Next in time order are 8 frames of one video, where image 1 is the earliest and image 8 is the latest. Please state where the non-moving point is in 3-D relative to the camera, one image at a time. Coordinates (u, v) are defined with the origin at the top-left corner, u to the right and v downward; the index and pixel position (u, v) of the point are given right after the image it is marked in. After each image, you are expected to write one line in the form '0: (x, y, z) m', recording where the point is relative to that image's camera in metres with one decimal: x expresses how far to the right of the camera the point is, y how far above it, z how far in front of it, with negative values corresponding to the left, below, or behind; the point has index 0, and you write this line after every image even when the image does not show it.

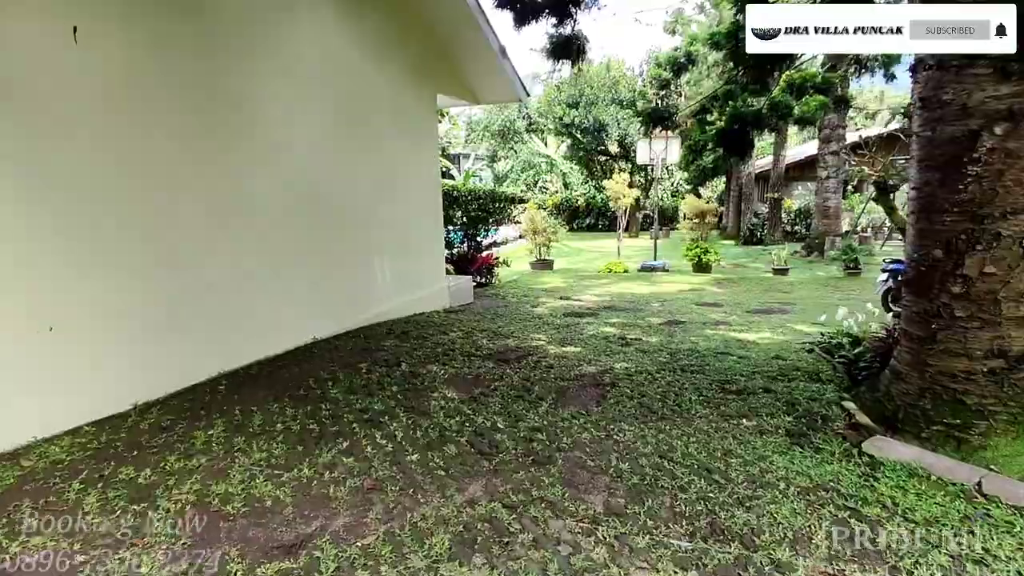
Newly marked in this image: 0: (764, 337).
0: (+2.1, -0.4, +4.7) m
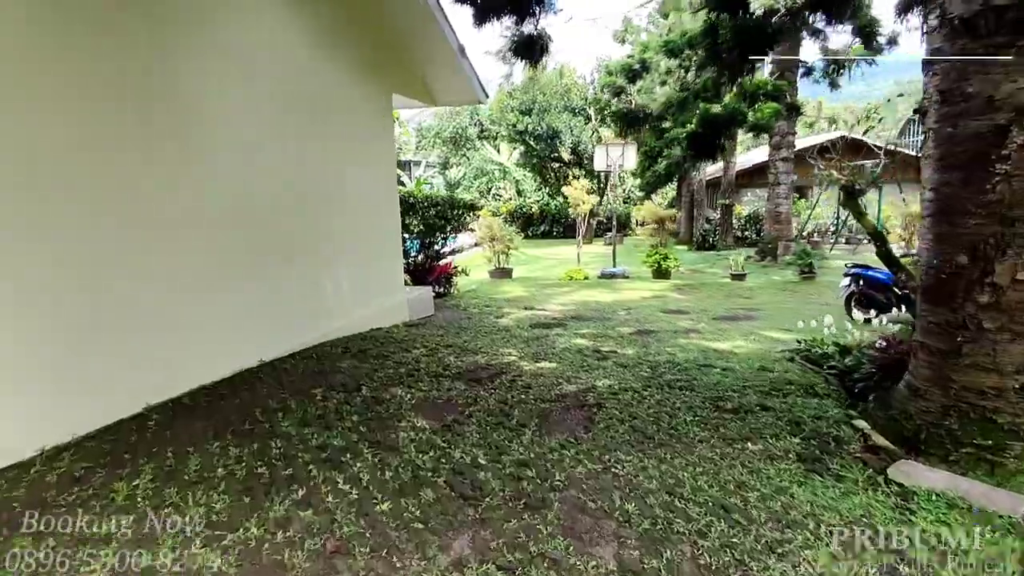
0: (+1.8, -0.5, +4.5) m
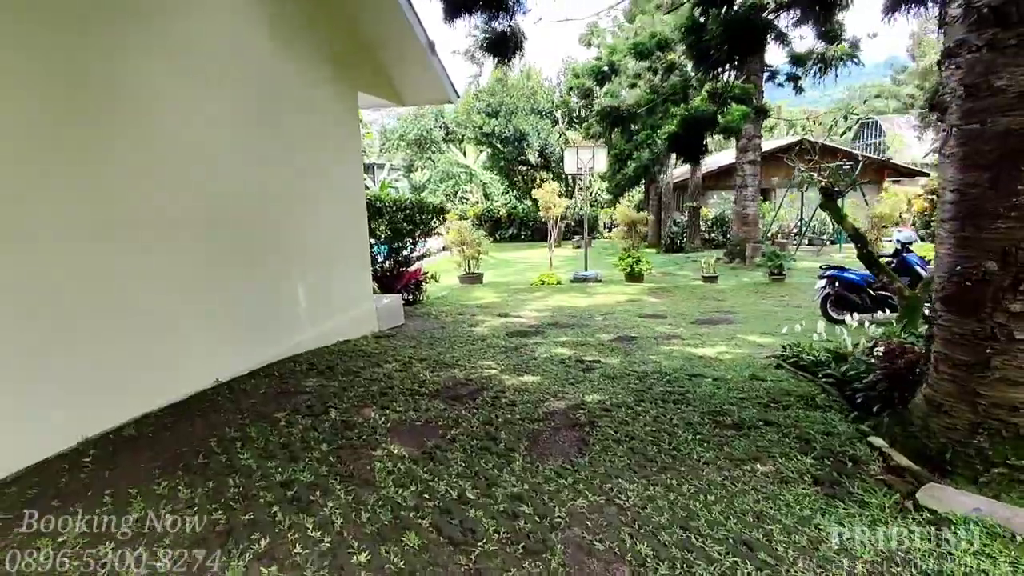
0: (+1.7, -0.5, +4.4) m
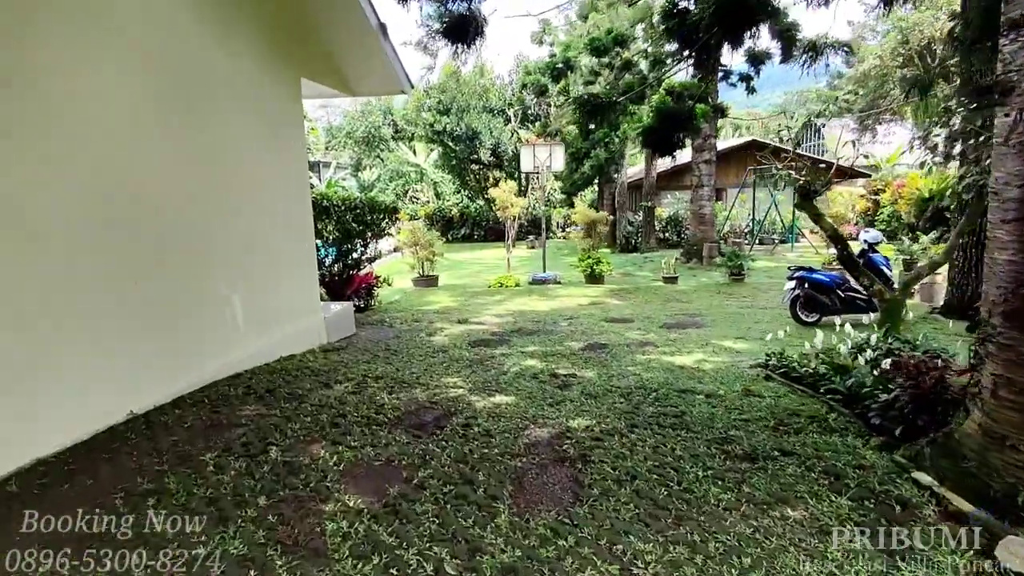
0: (+1.4, -0.5, +4.2) m
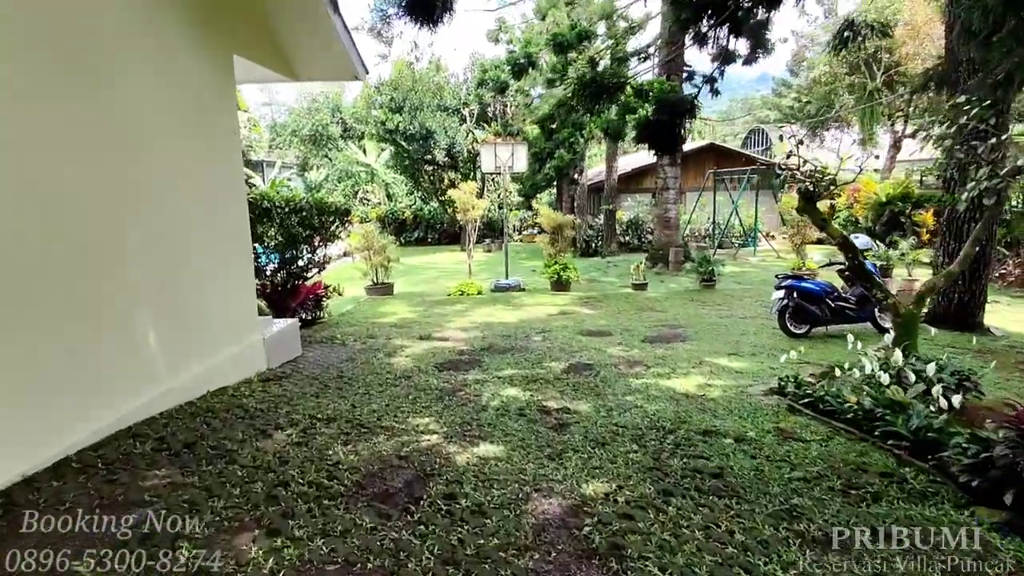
0: (+1.3, -0.6, +3.7) m
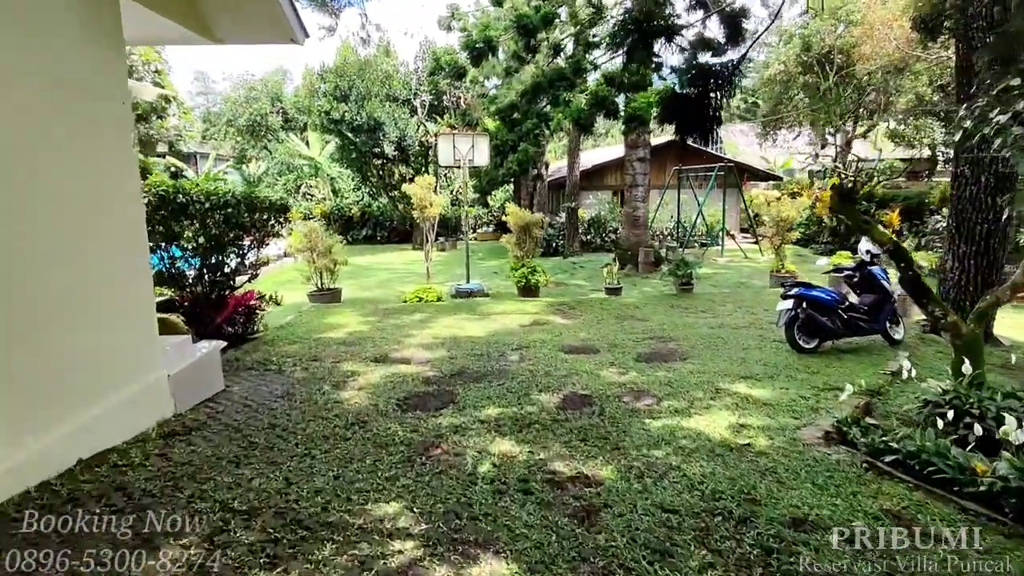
0: (+1.2, -0.7, +3.0) m
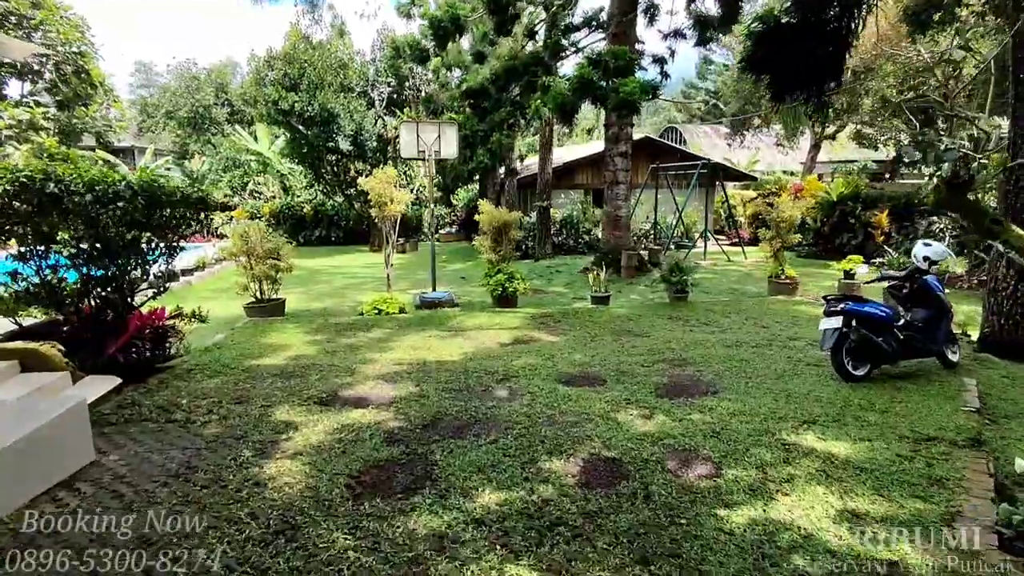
0: (+1.3, -0.8, +2.0) m
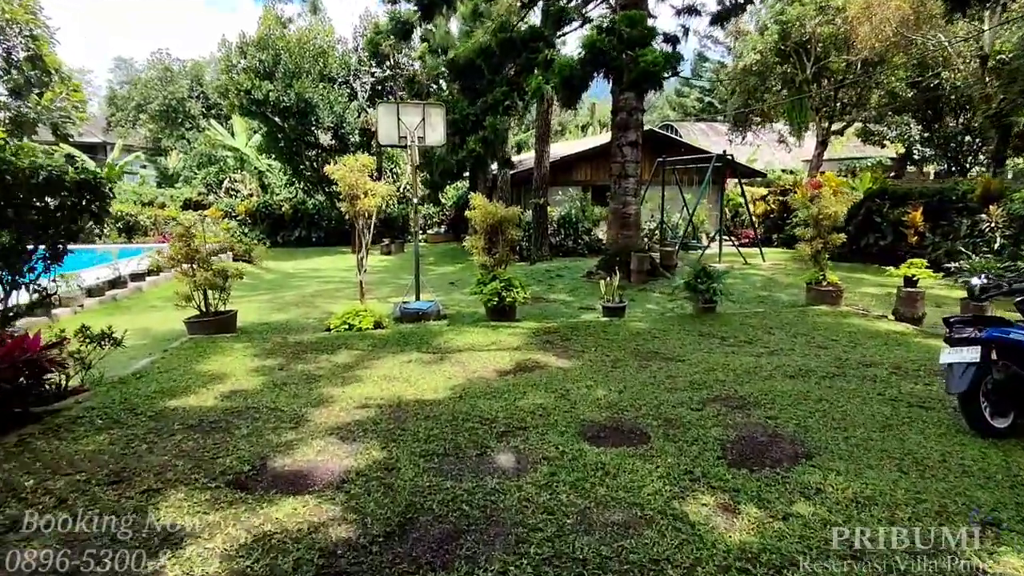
0: (+1.3, -0.9, +0.9) m
